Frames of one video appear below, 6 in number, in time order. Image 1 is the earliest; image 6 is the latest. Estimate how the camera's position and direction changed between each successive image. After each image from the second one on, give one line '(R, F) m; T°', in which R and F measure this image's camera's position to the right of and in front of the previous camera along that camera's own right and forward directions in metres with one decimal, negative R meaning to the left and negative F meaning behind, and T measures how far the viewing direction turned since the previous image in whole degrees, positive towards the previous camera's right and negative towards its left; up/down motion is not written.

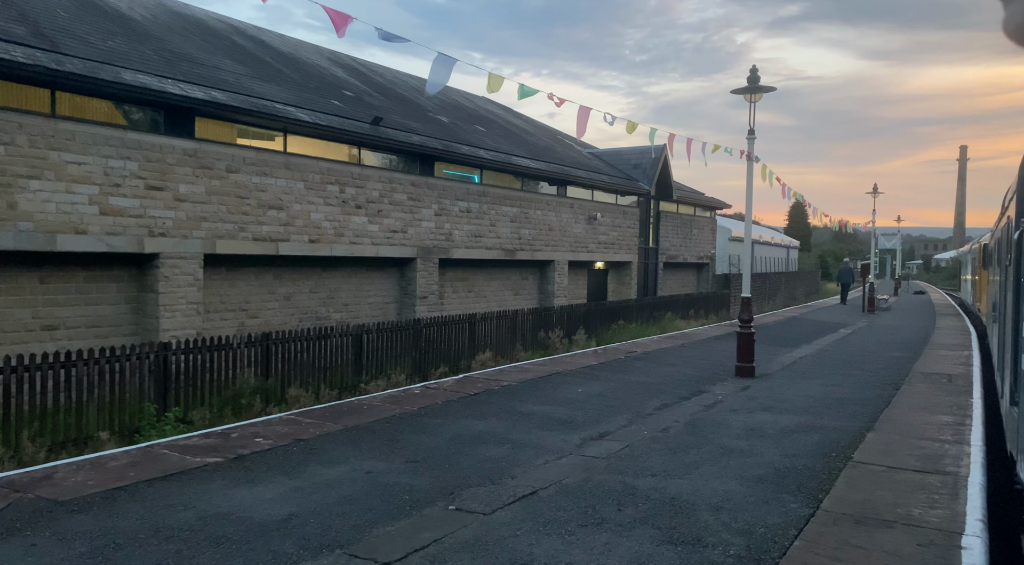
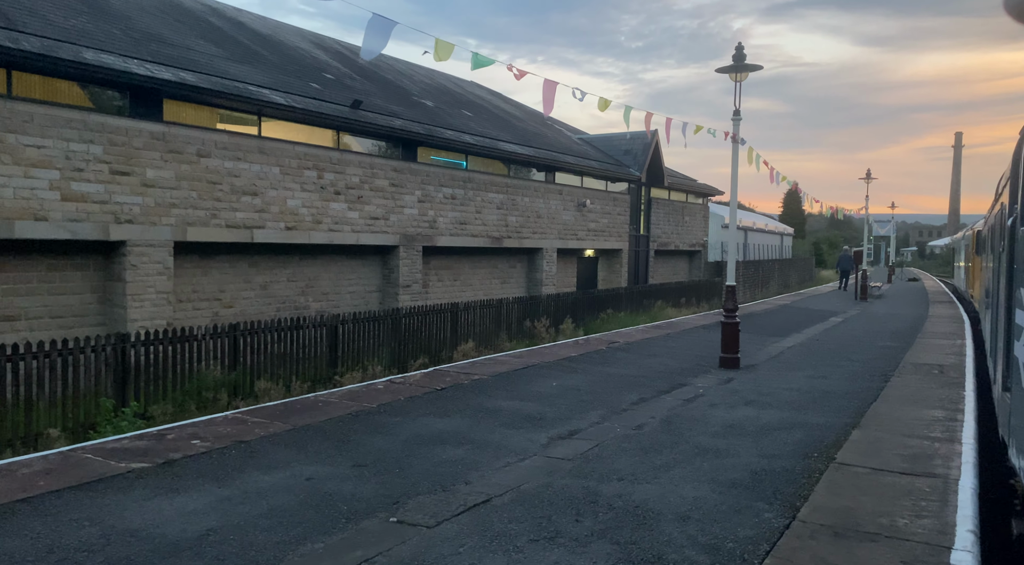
(+0.2, +0.4) m; 0°
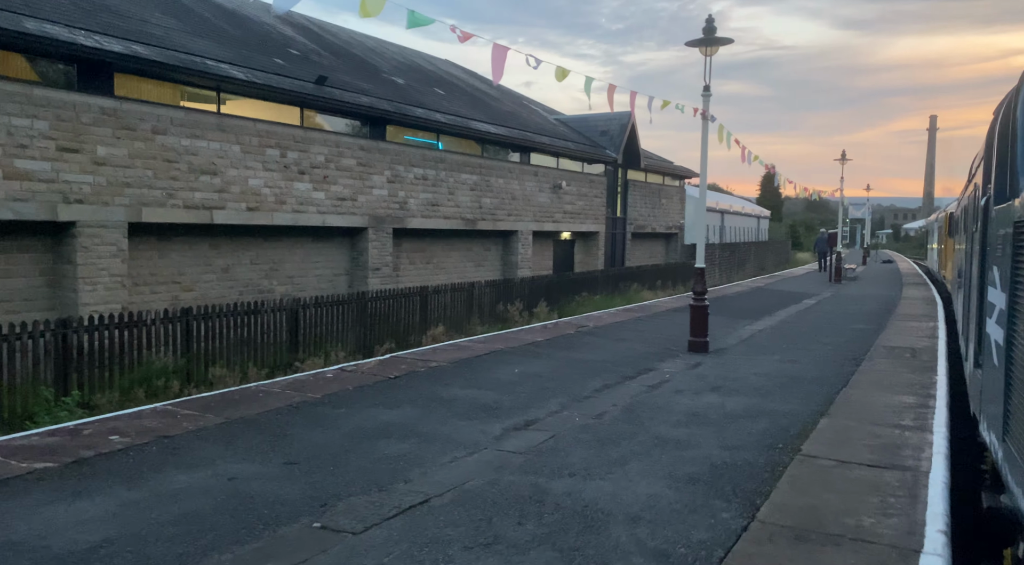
(+0.2, +0.3) m; +1°
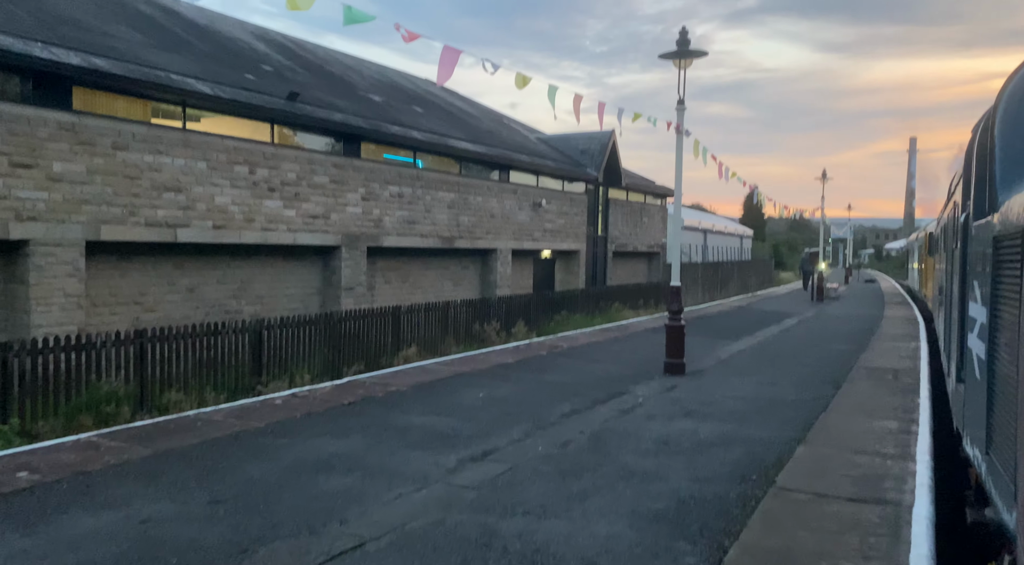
(+0.2, +0.3) m; +1°
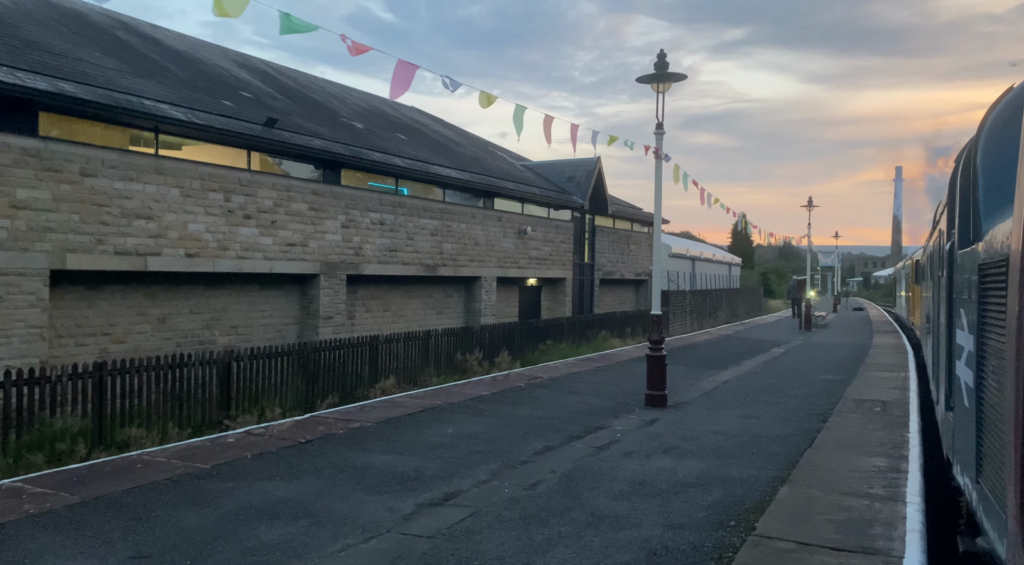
(+0.2, +0.3) m; +1°
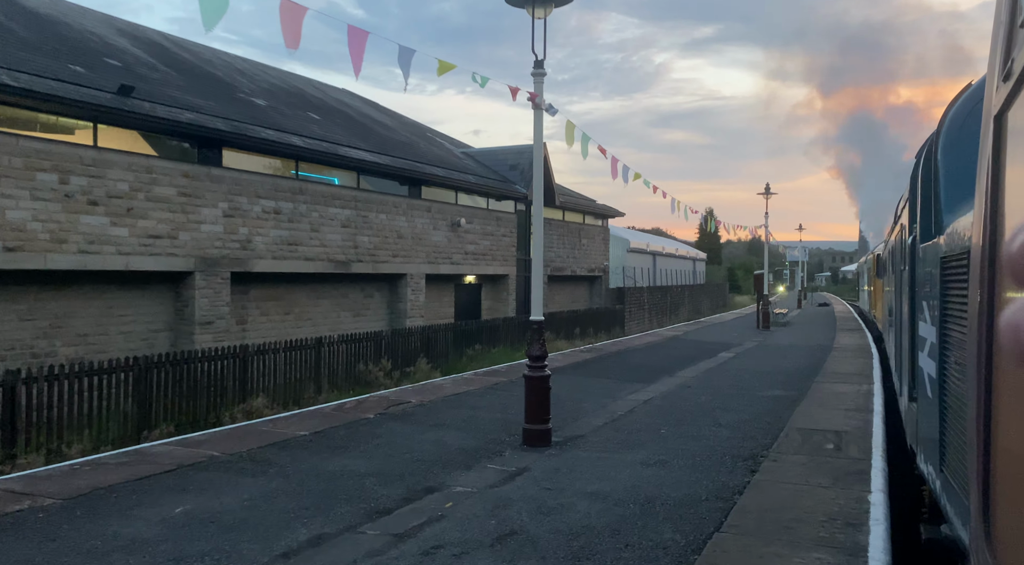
(+1.1, +2.2) m; +2°
